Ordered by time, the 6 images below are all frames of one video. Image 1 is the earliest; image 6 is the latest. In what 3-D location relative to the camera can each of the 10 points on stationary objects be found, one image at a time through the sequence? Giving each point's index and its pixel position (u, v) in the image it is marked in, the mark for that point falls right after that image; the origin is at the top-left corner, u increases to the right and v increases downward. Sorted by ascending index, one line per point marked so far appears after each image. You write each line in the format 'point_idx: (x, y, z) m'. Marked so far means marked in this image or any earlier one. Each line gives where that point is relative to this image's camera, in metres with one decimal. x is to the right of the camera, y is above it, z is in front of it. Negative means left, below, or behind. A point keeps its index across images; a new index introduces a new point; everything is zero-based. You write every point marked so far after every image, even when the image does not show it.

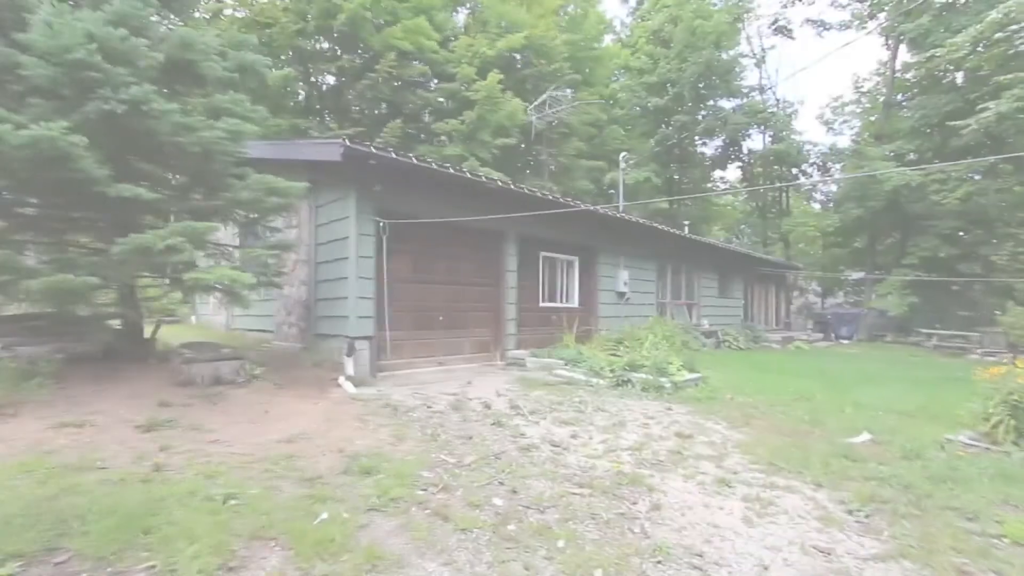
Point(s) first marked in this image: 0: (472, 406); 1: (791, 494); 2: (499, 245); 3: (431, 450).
0: (-0.4, -1.2, +4.5) m
1: (+1.6, -1.1, +2.6) m
2: (-0.2, +0.7, +7.4) m
3: (-0.6, -1.1, +3.2) m
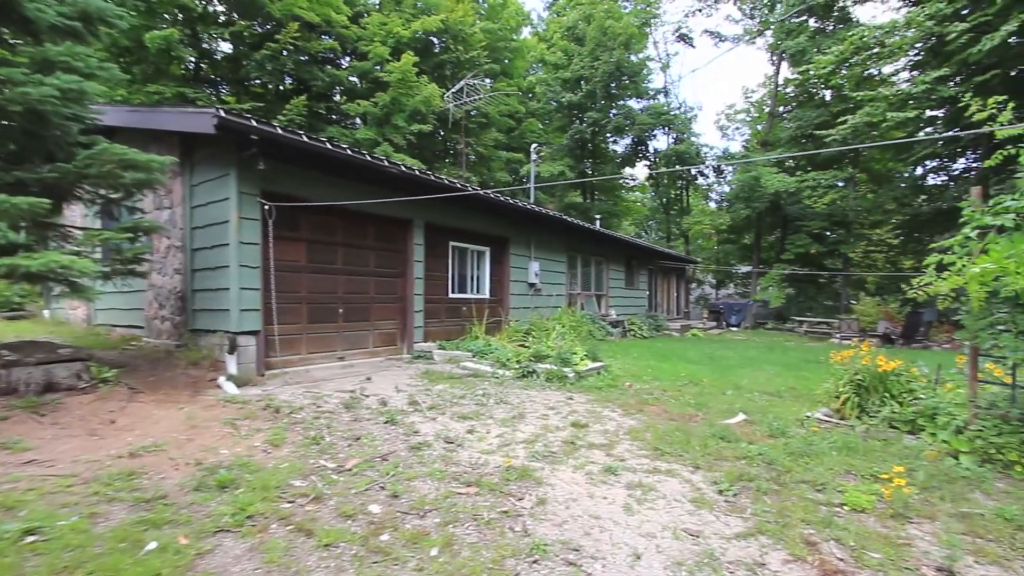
0: (-1.3, -1.1, +4.3) m
1: (+0.9, -1.1, +2.7) m
2: (-1.6, +0.8, +7.1) m
3: (-1.3, -1.1, +2.9) m
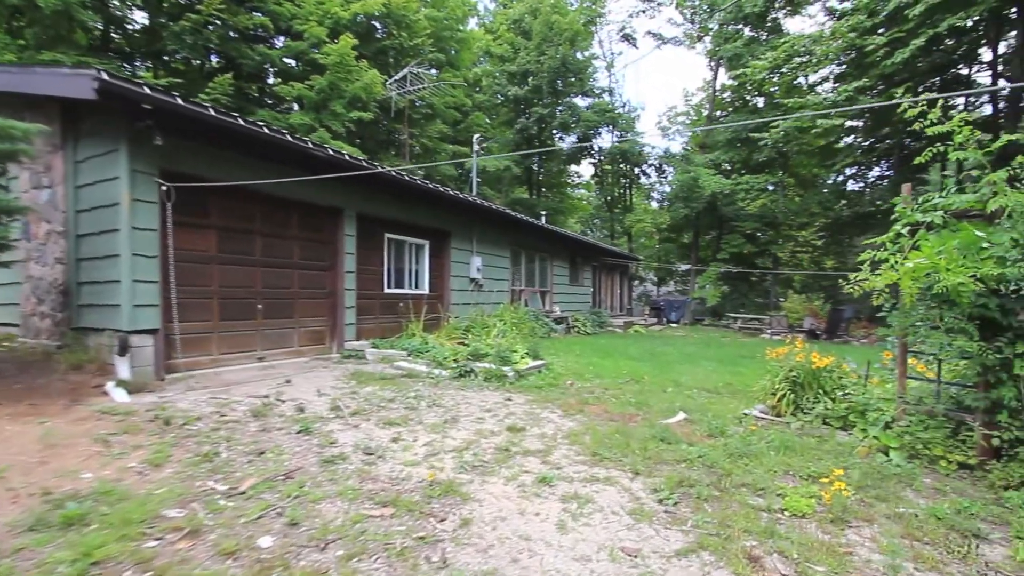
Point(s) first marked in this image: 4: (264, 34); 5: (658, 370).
0: (-1.9, -1.0, +3.8) m
1: (+0.5, -1.1, +2.5) m
2: (-2.5, +0.9, +6.6) m
3: (-1.7, -1.0, +2.5) m
4: (-6.9, +7.1, +12.9) m
5: (+1.9, -1.1, +6.1) m
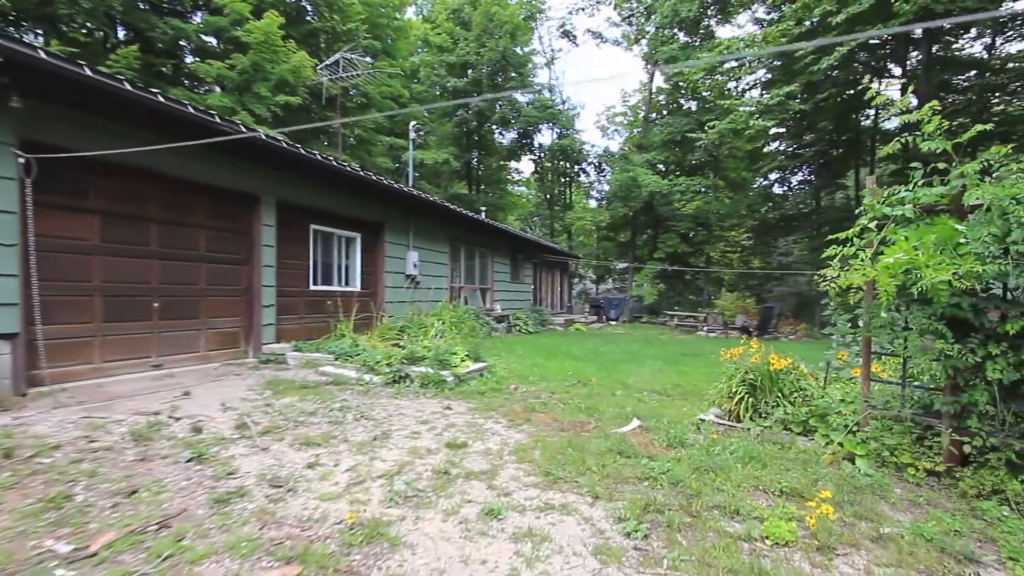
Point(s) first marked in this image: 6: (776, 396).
0: (-2.3, -1.0, +3.1) m
1: (+0.3, -1.0, +2.1) m
2: (-3.3, +1.0, +5.8) m
3: (-2.0, -1.0, +1.9) m
4: (-8.5, +7.2, +11.4) m
5: (+1.2, -1.1, +5.9) m
6: (+1.8, -0.7, +3.2) m
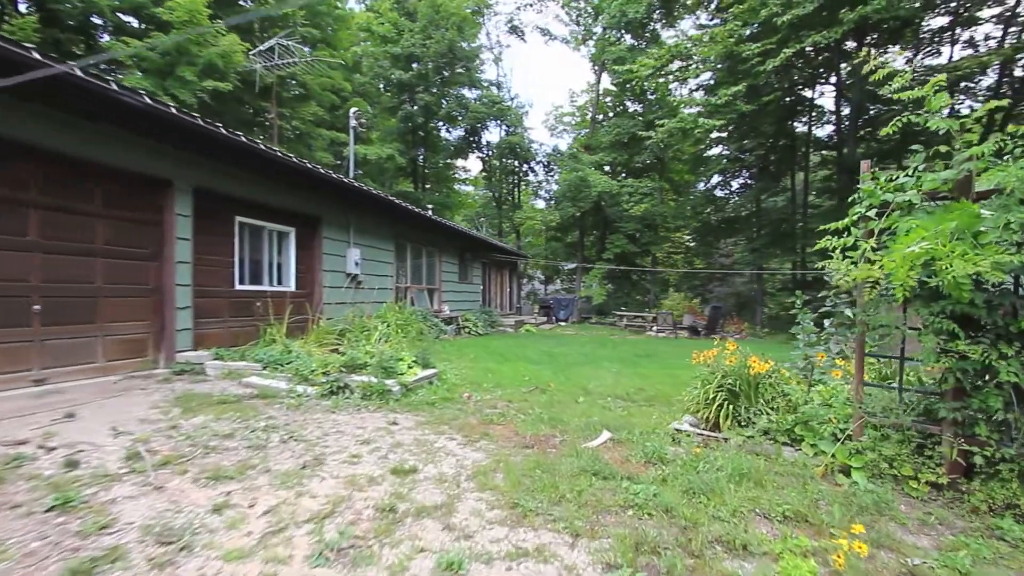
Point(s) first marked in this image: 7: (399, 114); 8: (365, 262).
0: (-2.6, -1.0, +2.4) m
1: (+0.1, -1.0, +1.7) m
2: (-3.8, +1.0, +5.0) m
3: (-2.0, -1.0, +1.2) m
4: (-9.6, +7.2, +10.0) m
5: (+0.6, -1.0, +5.6) m
6: (+1.6, -0.7, +3.0) m
7: (-4.0, +6.3, +16.6) m
8: (-2.6, +0.5, +8.3) m
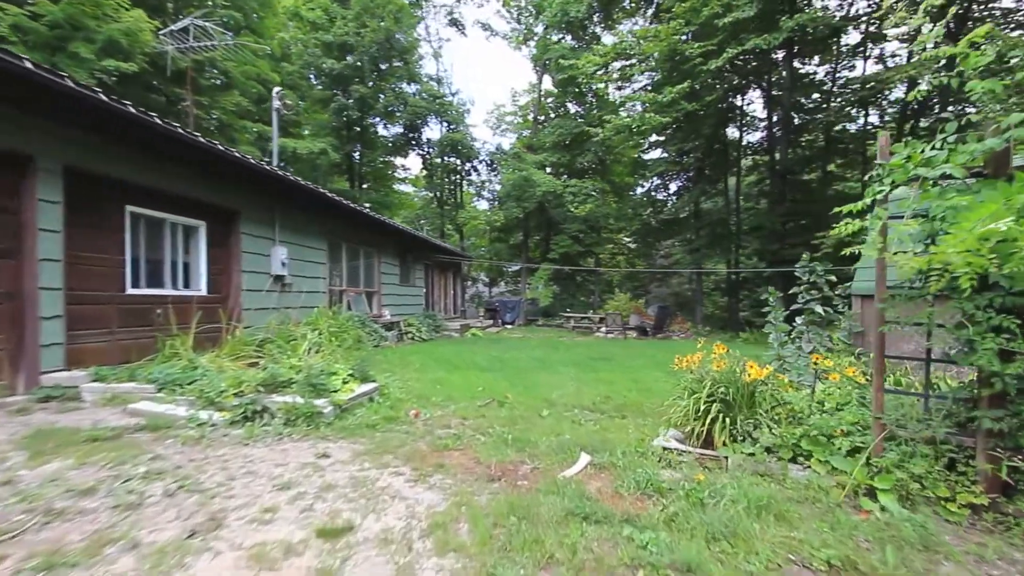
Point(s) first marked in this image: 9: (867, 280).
0: (-2.7, -1.0, +1.5) m
1: (+0.1, -1.0, +1.2) m
2: (-4.2, +0.9, +3.9) m
3: (-2.0, -1.0, +0.4) m
4: (-10.7, +7.1, +8.2) m
5: (+0.1, -1.0, +5.1) m
6: (+1.4, -0.7, +2.6) m
7: (-6.0, +6.2, +15.5) m
8: (-3.5, +0.4, +7.4) m
9: (+3.3, +0.1, +4.2) m
